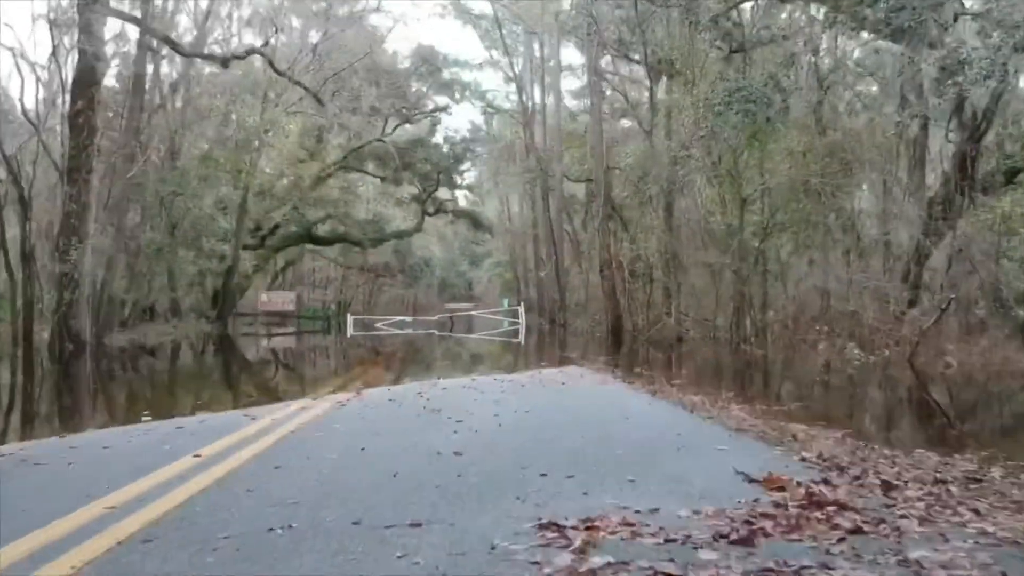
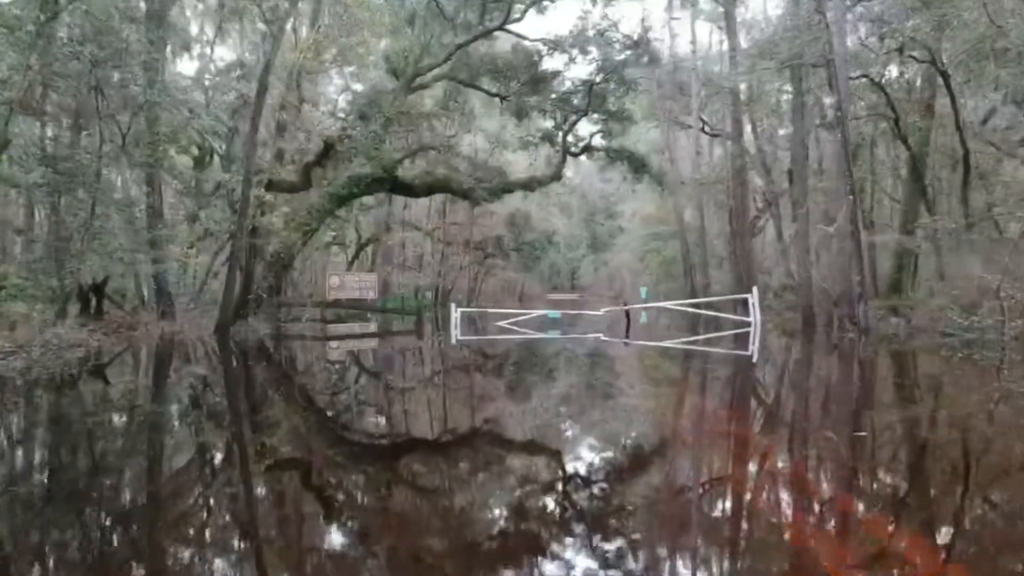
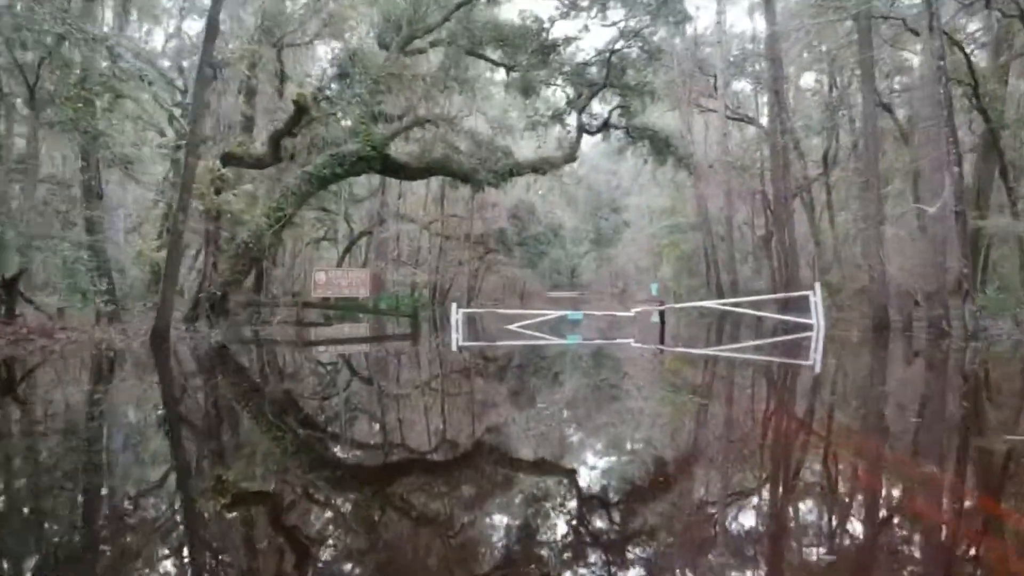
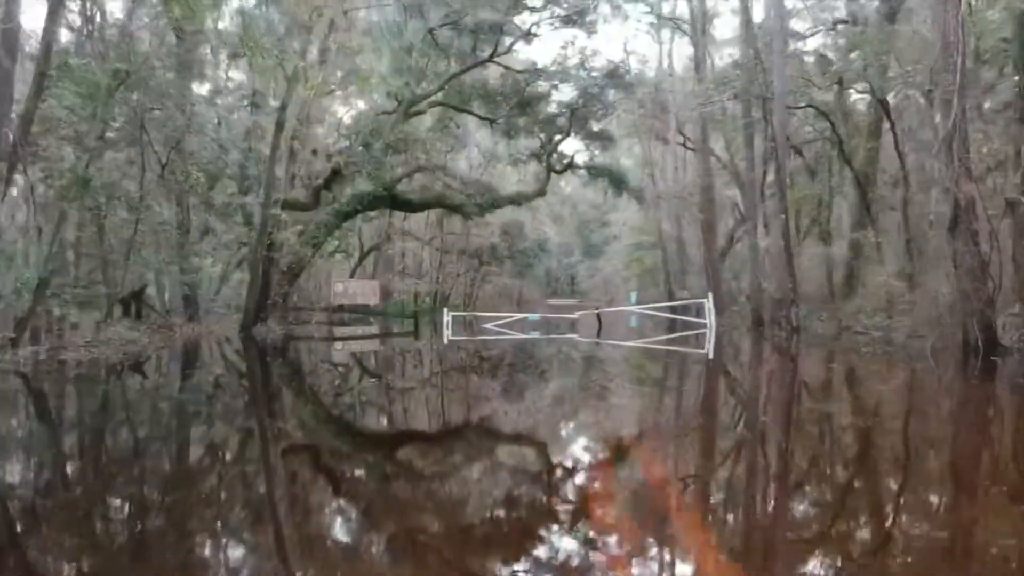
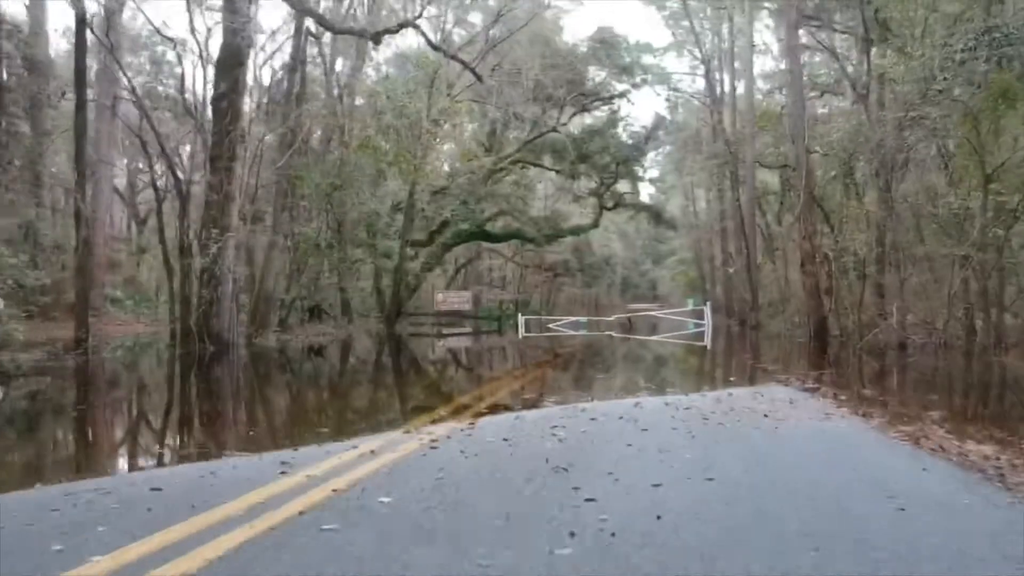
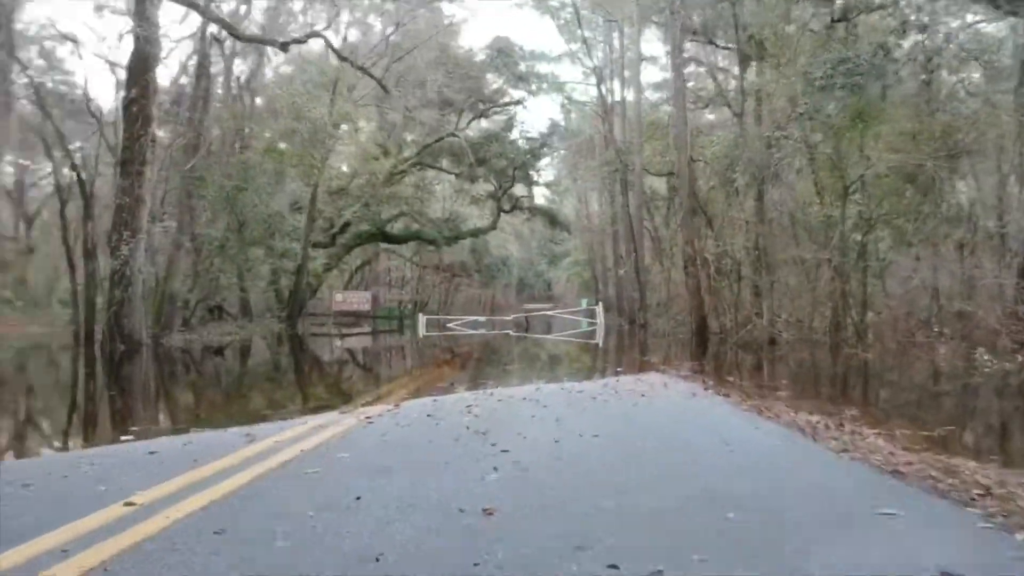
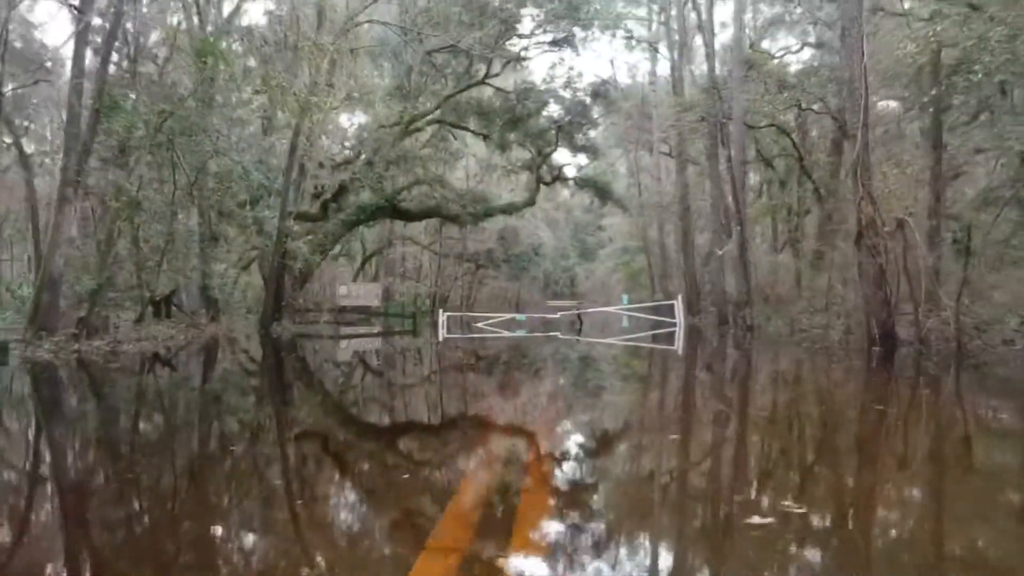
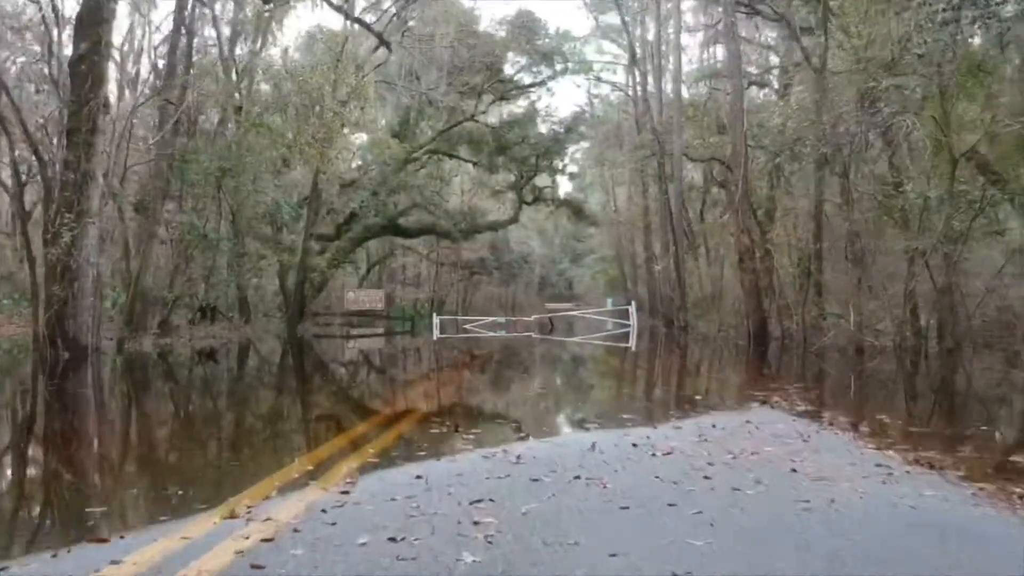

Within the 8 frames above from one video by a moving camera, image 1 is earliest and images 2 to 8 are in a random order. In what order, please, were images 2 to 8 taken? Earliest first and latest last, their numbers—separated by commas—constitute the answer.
6, 5, 8, 7, 4, 2, 3
